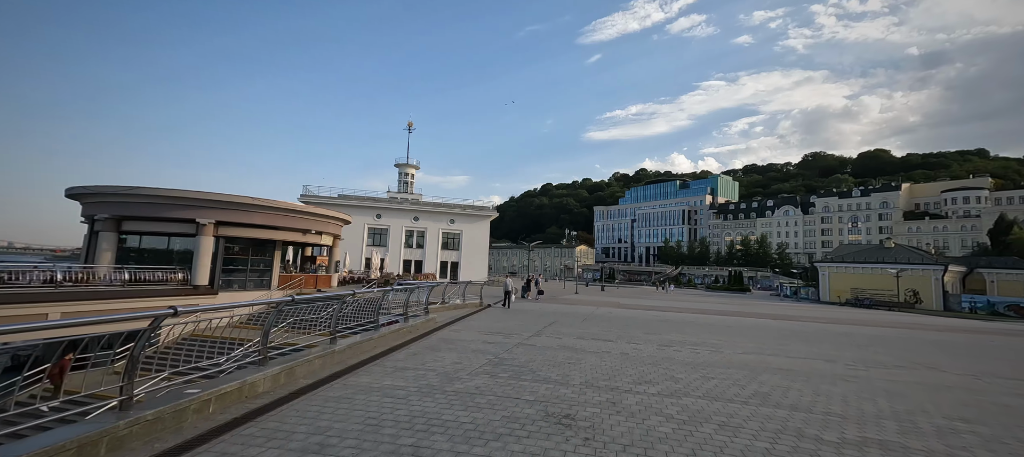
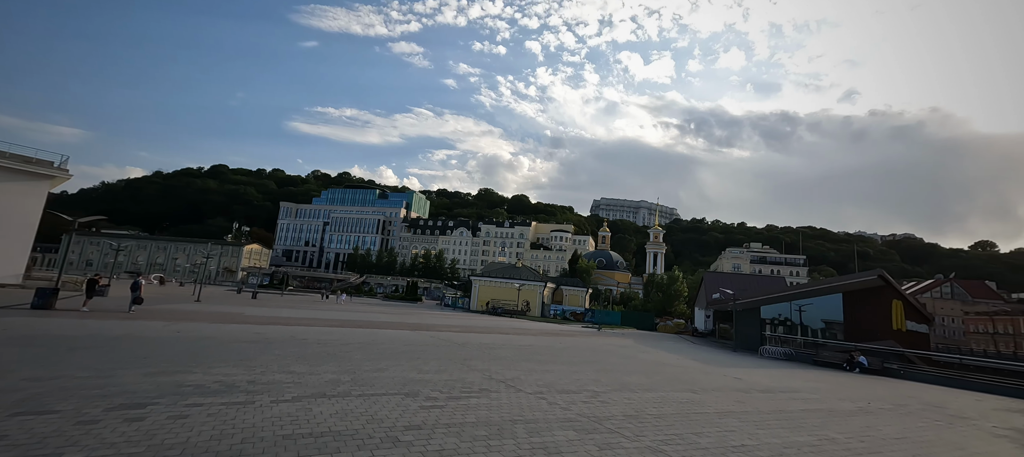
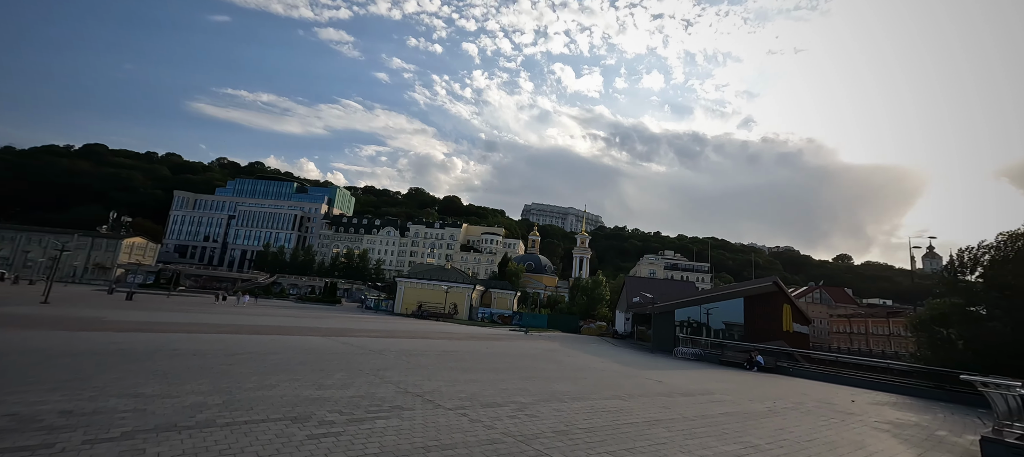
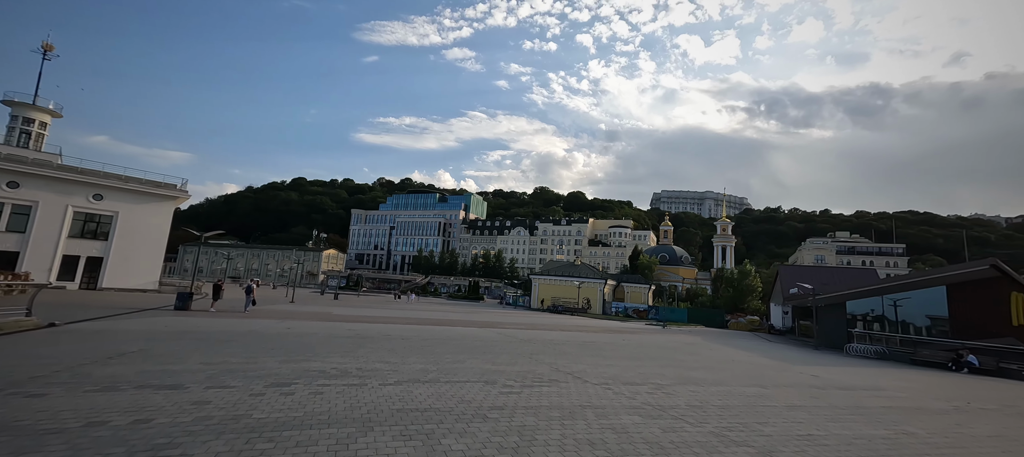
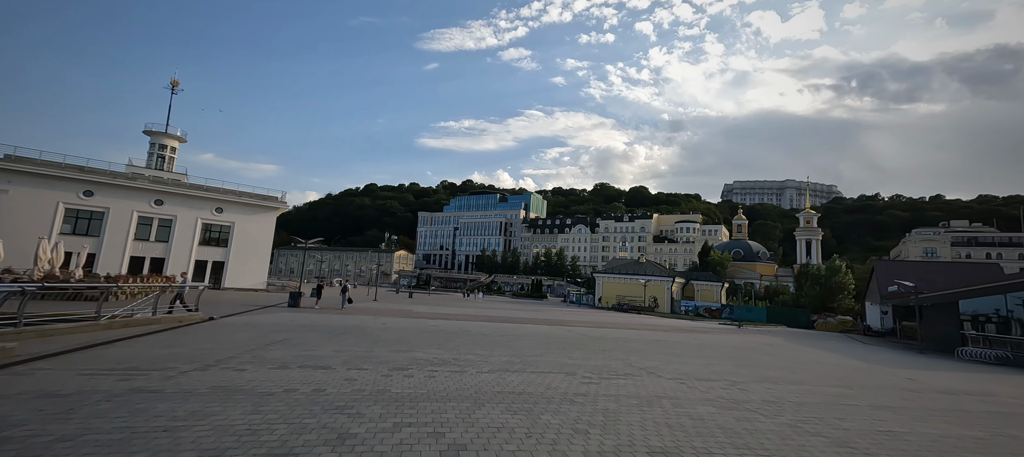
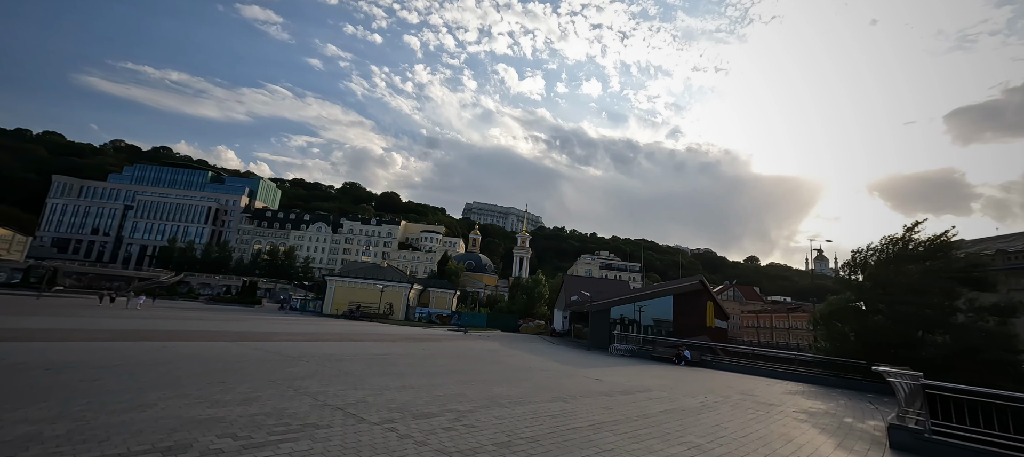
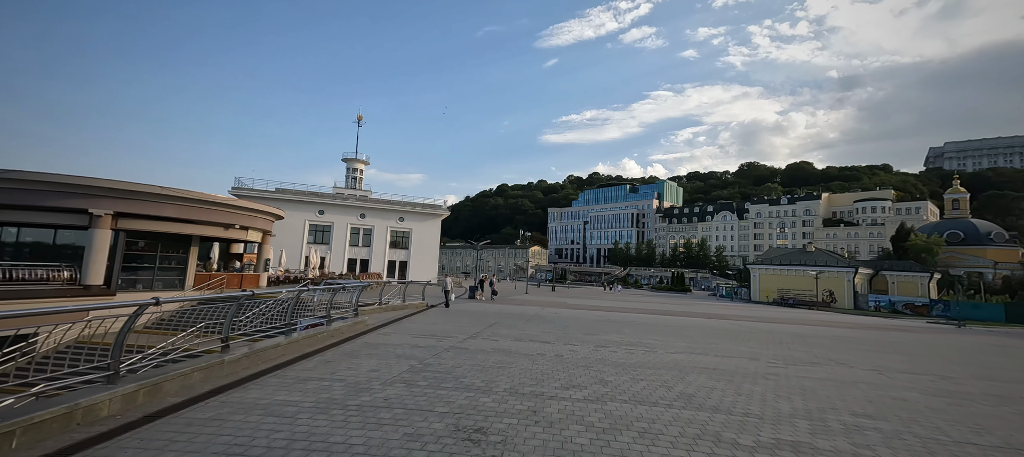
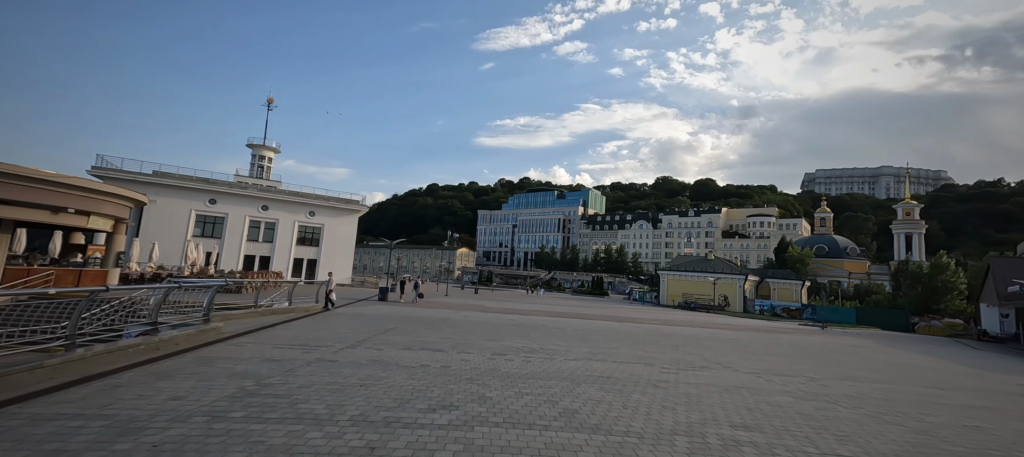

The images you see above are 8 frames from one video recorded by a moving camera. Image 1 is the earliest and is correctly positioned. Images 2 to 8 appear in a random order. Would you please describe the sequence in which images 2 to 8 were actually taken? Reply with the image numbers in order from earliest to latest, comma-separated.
7, 8, 5, 4, 2, 3, 6
